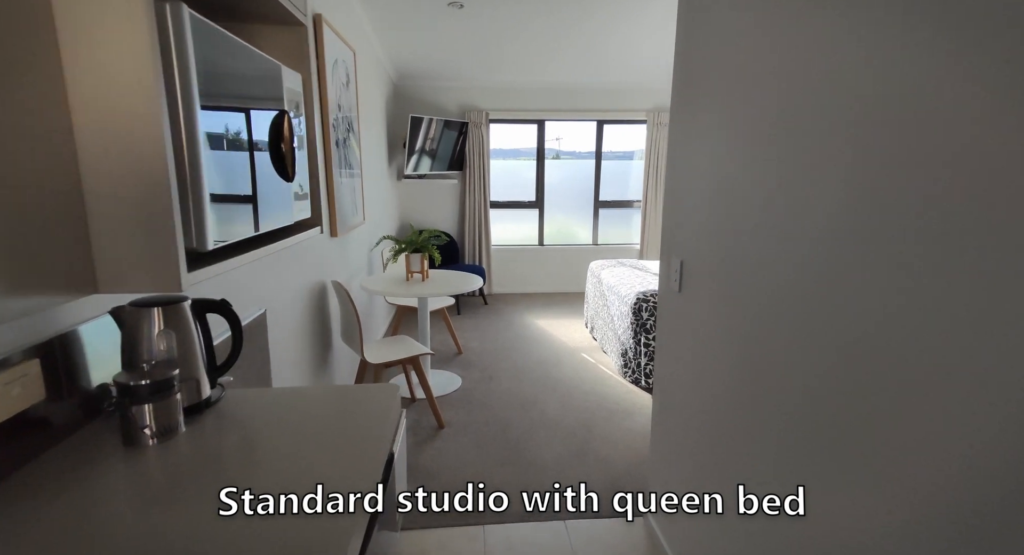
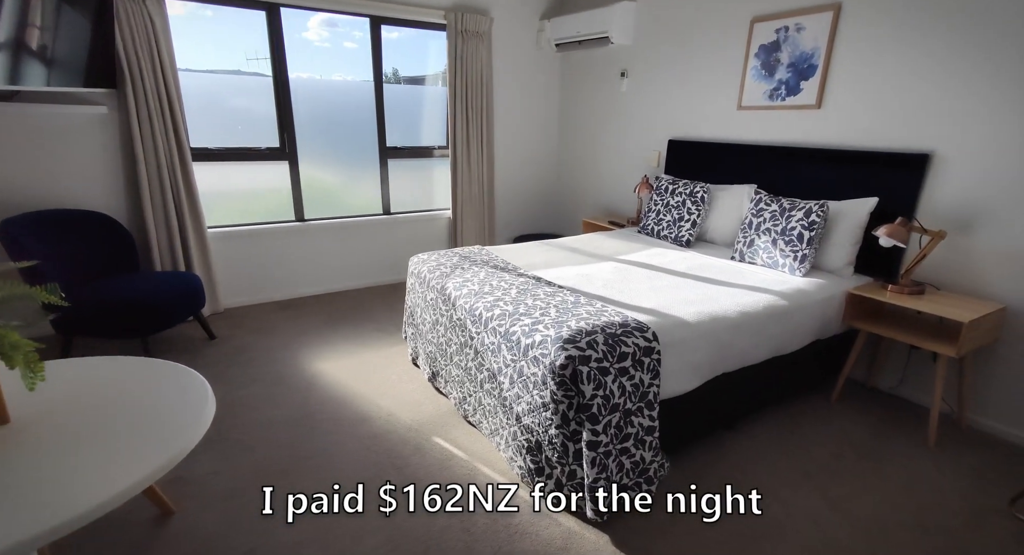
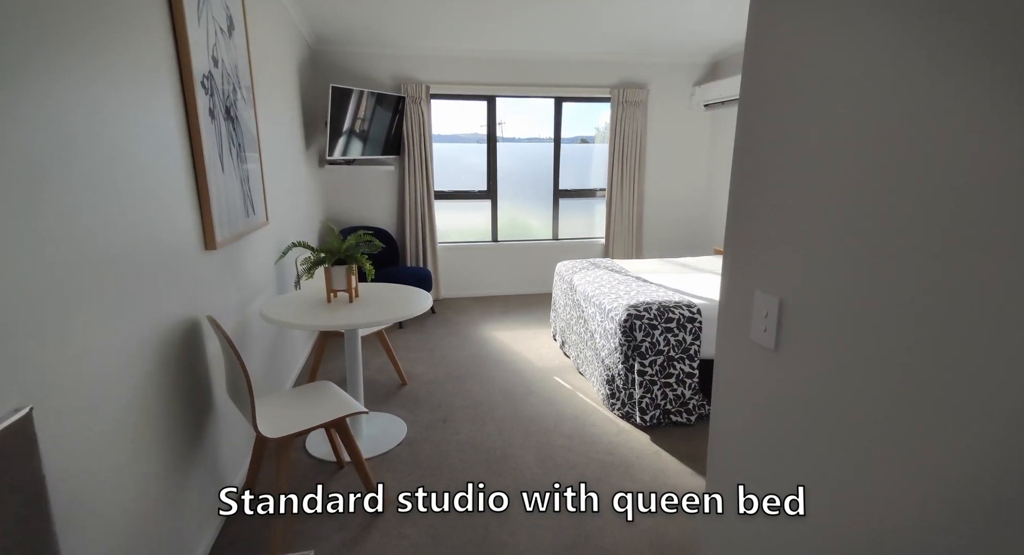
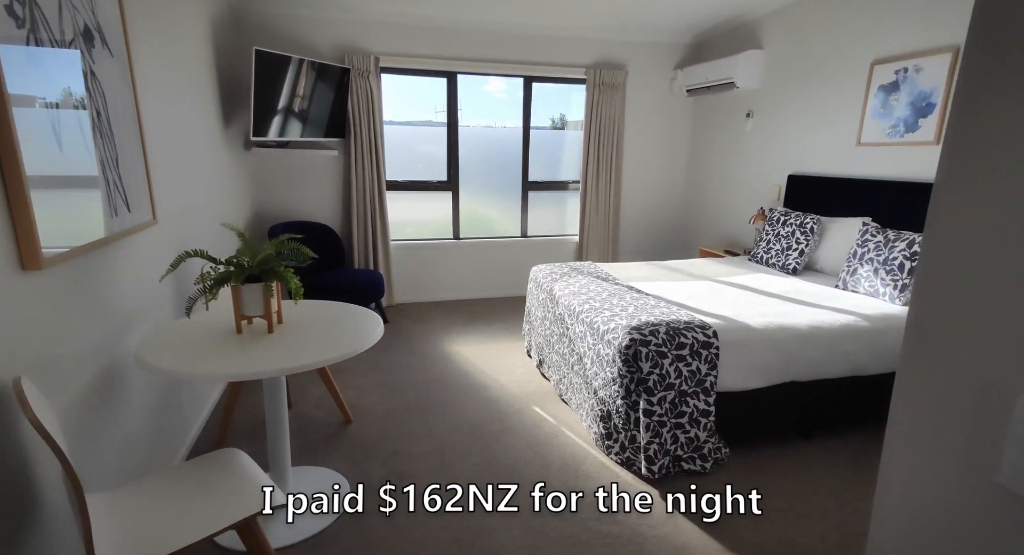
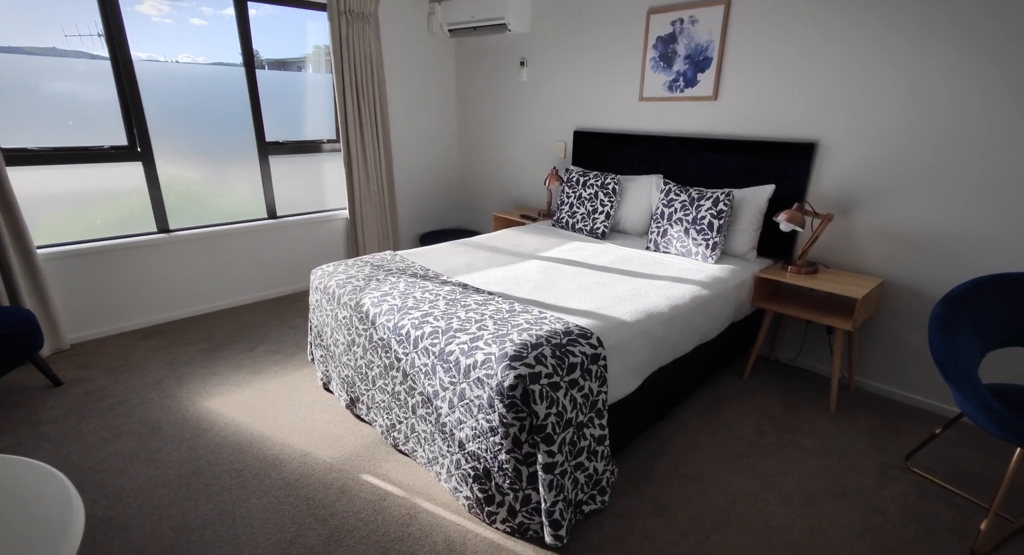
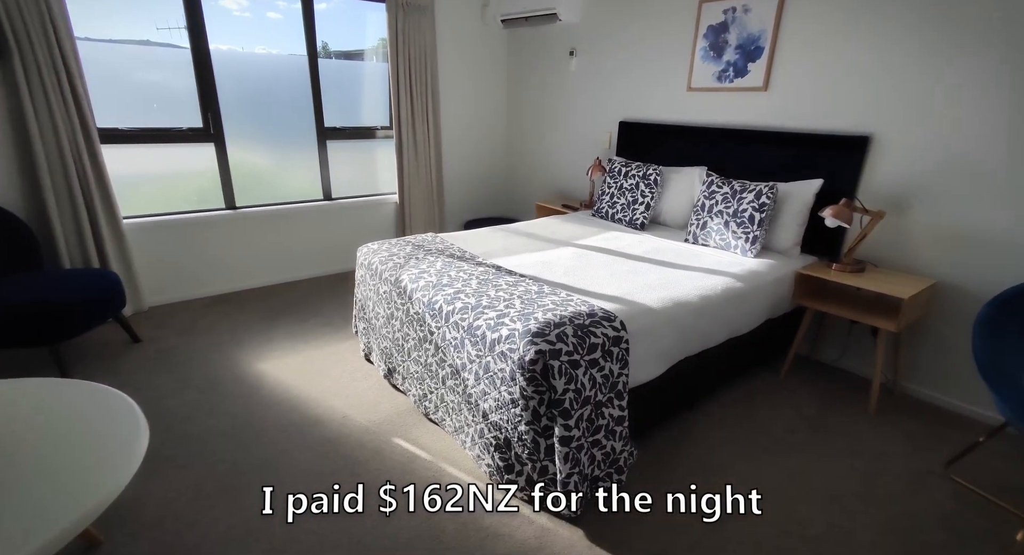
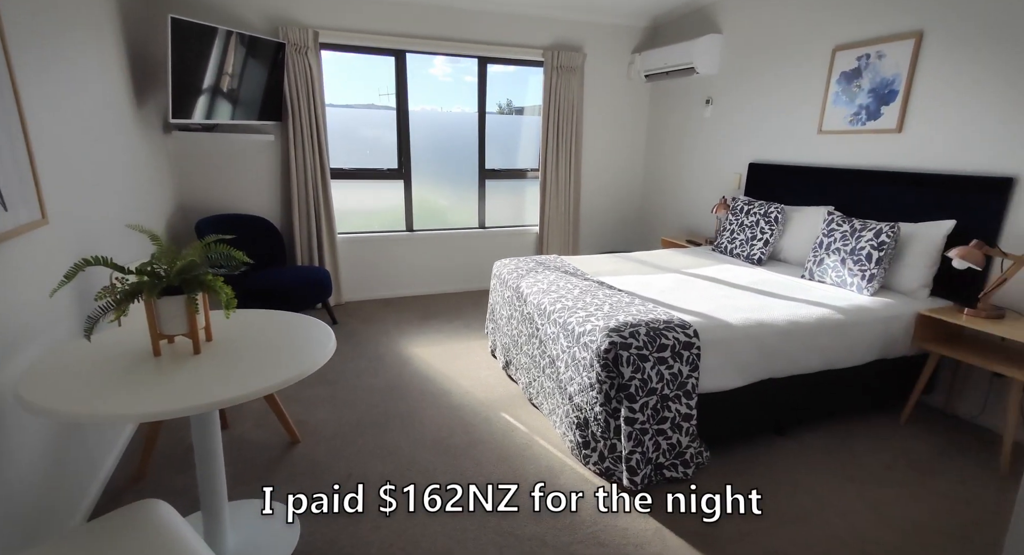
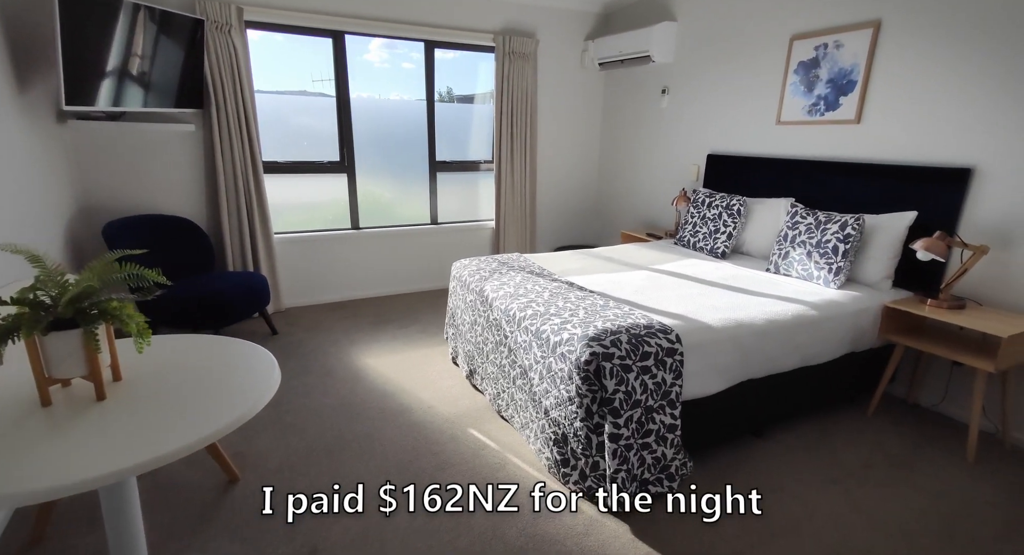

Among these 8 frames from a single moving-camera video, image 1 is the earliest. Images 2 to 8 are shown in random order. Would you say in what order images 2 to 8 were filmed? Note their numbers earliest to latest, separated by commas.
3, 4, 7, 8, 2, 6, 5
